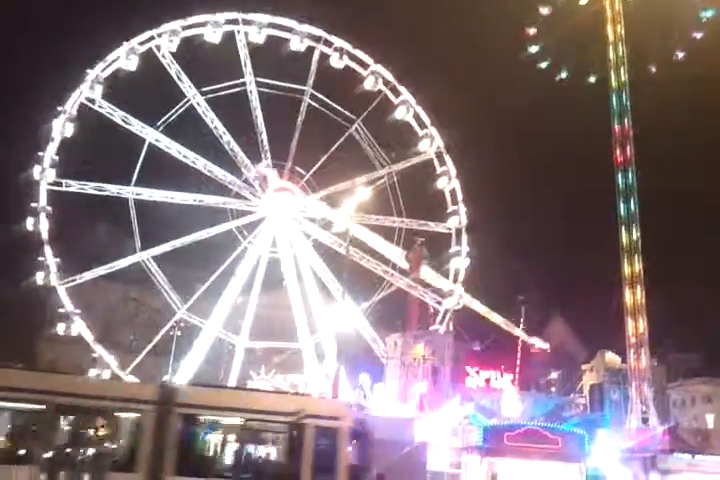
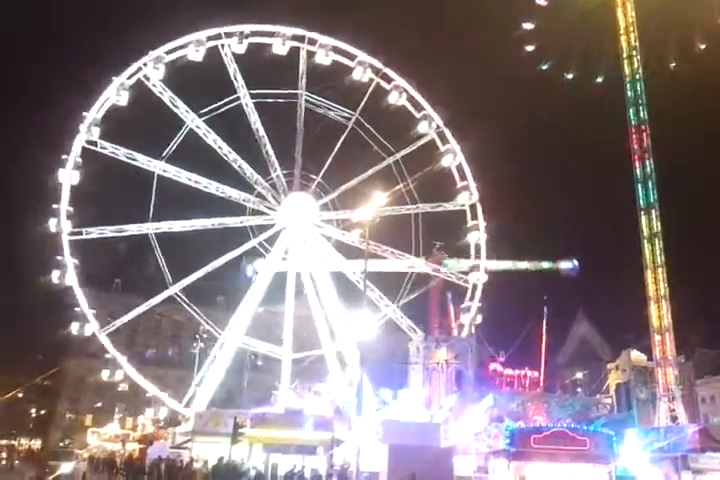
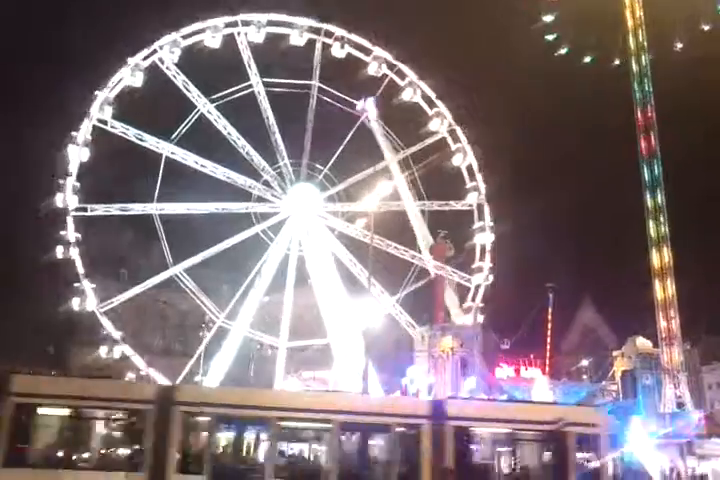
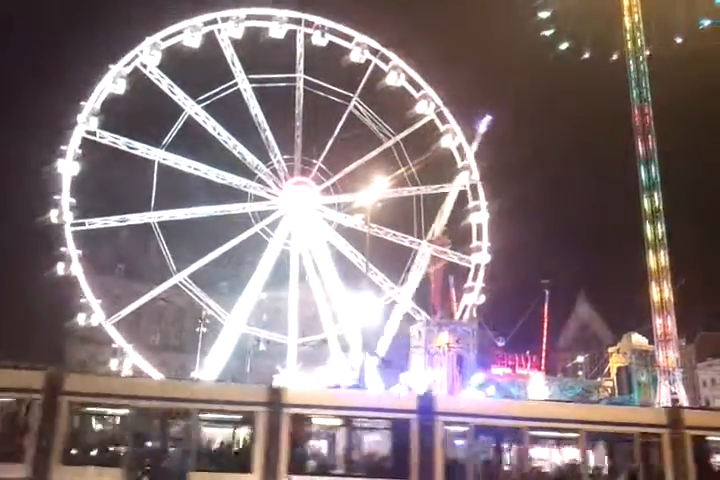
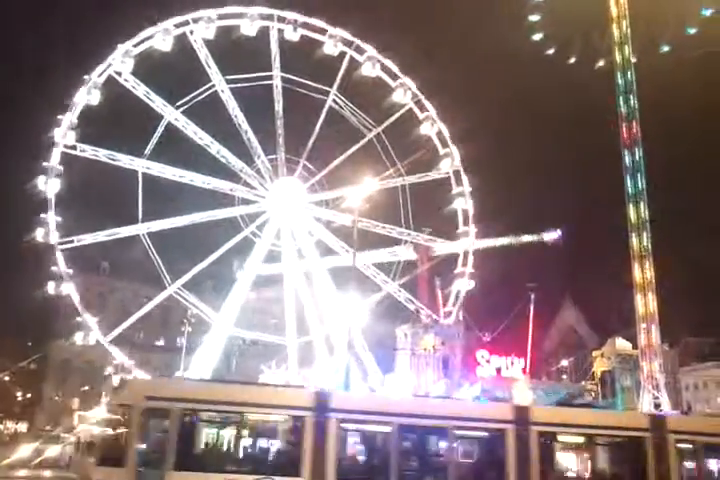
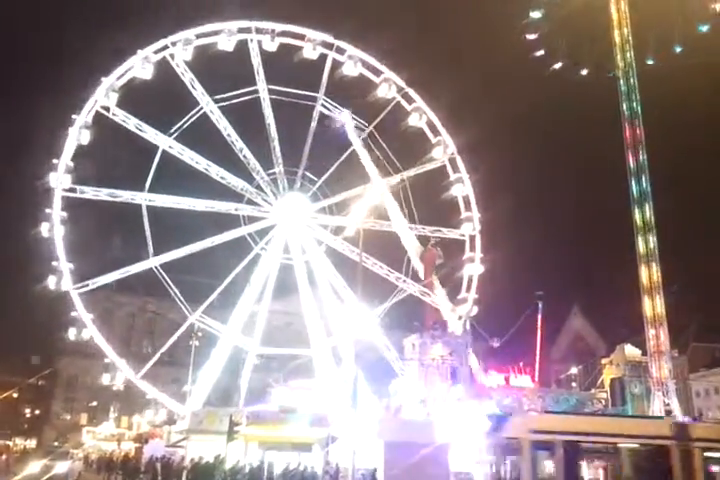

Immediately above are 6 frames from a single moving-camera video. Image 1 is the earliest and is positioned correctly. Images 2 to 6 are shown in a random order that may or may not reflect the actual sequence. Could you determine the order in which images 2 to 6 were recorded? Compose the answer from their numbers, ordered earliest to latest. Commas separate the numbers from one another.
3, 4, 5, 6, 2
